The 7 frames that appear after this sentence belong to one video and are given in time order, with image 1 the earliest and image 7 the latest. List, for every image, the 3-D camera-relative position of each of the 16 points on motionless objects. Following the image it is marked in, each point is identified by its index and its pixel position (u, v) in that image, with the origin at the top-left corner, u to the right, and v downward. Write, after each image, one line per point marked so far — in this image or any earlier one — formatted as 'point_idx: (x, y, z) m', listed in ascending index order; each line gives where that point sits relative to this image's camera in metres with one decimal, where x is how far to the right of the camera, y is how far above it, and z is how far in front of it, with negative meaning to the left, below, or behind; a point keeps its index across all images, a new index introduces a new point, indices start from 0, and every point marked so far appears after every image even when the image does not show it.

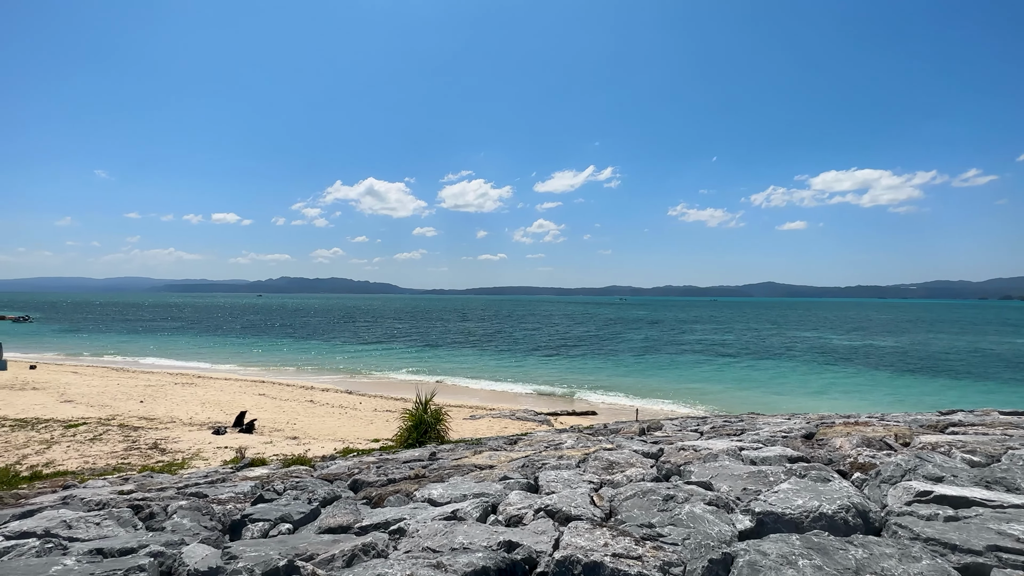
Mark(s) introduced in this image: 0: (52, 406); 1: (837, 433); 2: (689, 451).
0: (-16.9, -4.3, +17.3) m
1: (+4.5, -2.0, +6.5) m
2: (+2.2, -2.0, +5.9) m
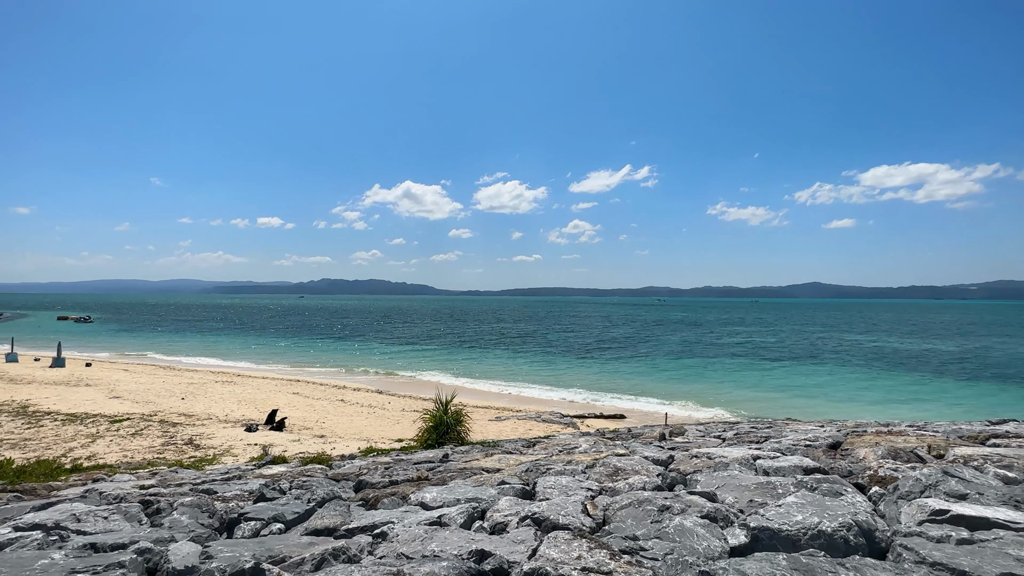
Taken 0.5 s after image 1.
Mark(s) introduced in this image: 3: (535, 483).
0: (-16.0, -4.4, +18.3) m
1: (+4.6, -2.0, +6.1) m
2: (+2.2, -2.1, +5.7) m
3: (+0.2, -1.9, +4.5) m
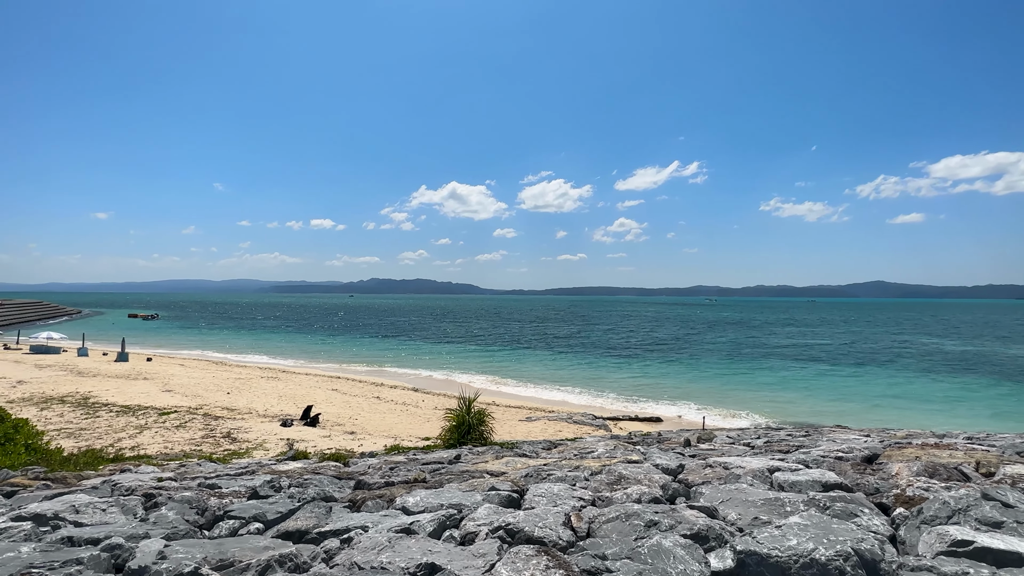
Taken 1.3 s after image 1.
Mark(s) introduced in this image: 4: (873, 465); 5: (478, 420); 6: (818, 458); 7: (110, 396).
0: (-14.8, -4.4, +19.5) m
1: (+4.6, -2.0, +5.5) m
2: (+2.3, -2.0, +5.3) m
3: (+0.1, -1.9, +4.3) m
4: (+4.0, -1.9, +5.2) m
5: (-0.8, -3.2, +11.3) m
6: (+3.8, -2.1, +5.9) m
7: (-16.1, -4.3, +18.8) m
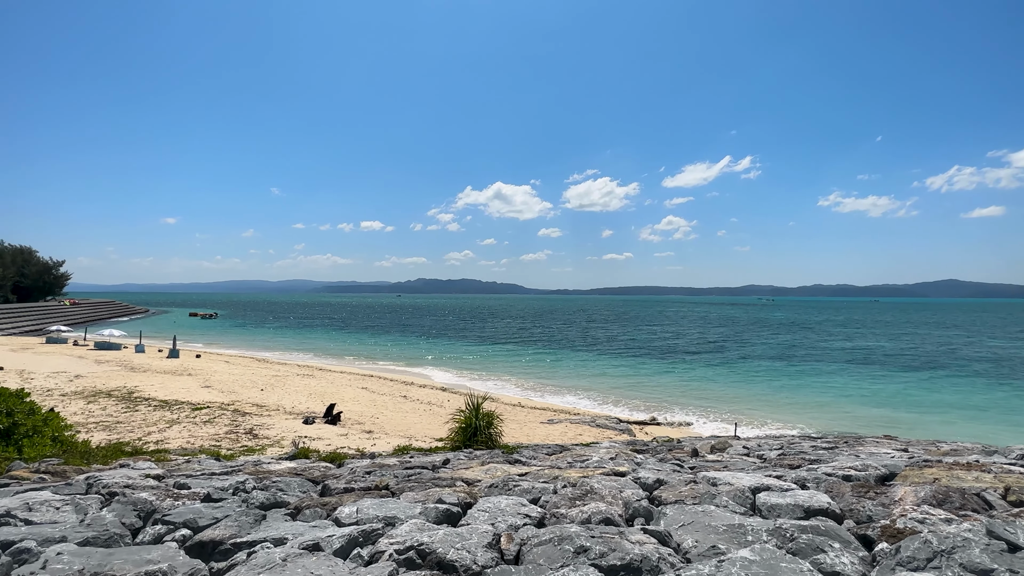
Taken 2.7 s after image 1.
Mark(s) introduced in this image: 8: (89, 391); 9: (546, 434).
0: (-13.9, -4.5, +20.5) m
1: (+4.3, -2.0, +4.9) m
2: (+1.9, -2.0, +4.9) m
3: (-0.3, -1.9, +4.1) m
4: (+3.6, -1.9, +4.6) m
5: (-0.6, -3.2, +11.1) m
6: (+3.5, -2.1, +5.3) m
7: (-15.2, -4.4, +19.9) m
8: (-17.4, -4.2, +19.3) m
9: (+1.0, -4.7, +15.1) m
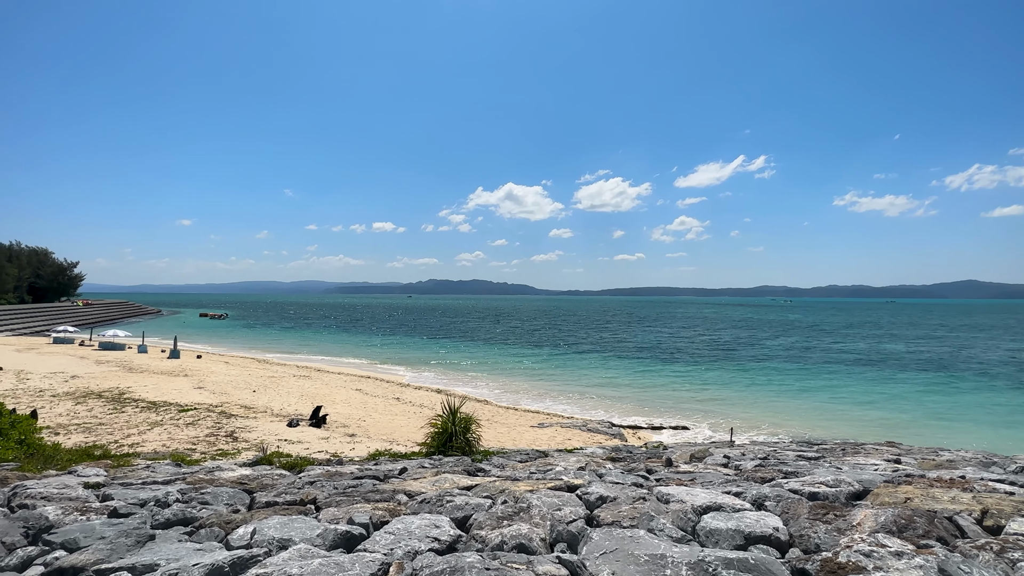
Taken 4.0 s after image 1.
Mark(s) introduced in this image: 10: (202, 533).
0: (-14.2, -4.5, +20.4) m
1: (+3.6, -2.0, +4.5) m
2: (+1.3, -2.1, +4.5) m
3: (-1.0, -1.9, +3.8) m
4: (+2.9, -2.0, +4.2) m
5: (-1.1, -3.2, +10.8) m
6: (+2.9, -2.1, +4.9) m
7: (-15.5, -4.4, +19.8) m
8: (-17.7, -4.3, +19.3) m
9: (+0.6, -4.7, +14.7) m
10: (-2.4, -1.9, +3.6) m
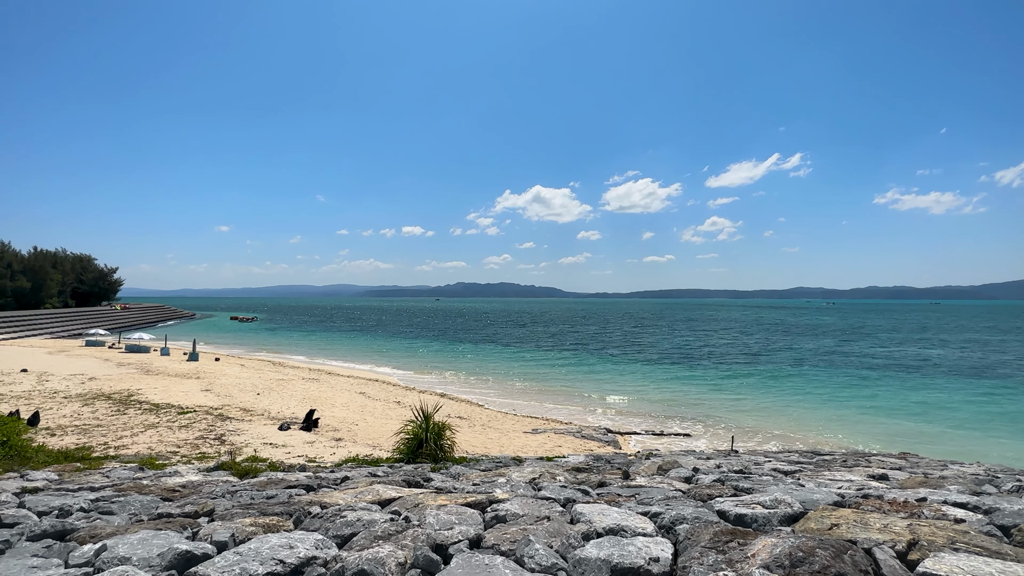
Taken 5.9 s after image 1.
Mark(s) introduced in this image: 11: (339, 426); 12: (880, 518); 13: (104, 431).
0: (-14.3, -4.7, +20.9) m
1: (+2.7, -2.0, +4.1) m
2: (+0.3, -2.1, +4.2) m
3: (-2.0, -1.9, +3.6) m
4: (+2.0, -2.0, +3.8) m
5: (-1.7, -3.3, +10.6) m
6: (+1.9, -2.2, +4.5) m
7: (-15.6, -4.6, +20.4) m
8: (-17.9, -4.5, +20.0) m
9: (+0.2, -4.8, +14.4) m
10: (-3.4, -1.9, +3.5) m
11: (-6.0, -4.8, +16.3) m
12: (+3.3, -2.1, +4.2) m
13: (-12.1, -4.2, +13.9) m
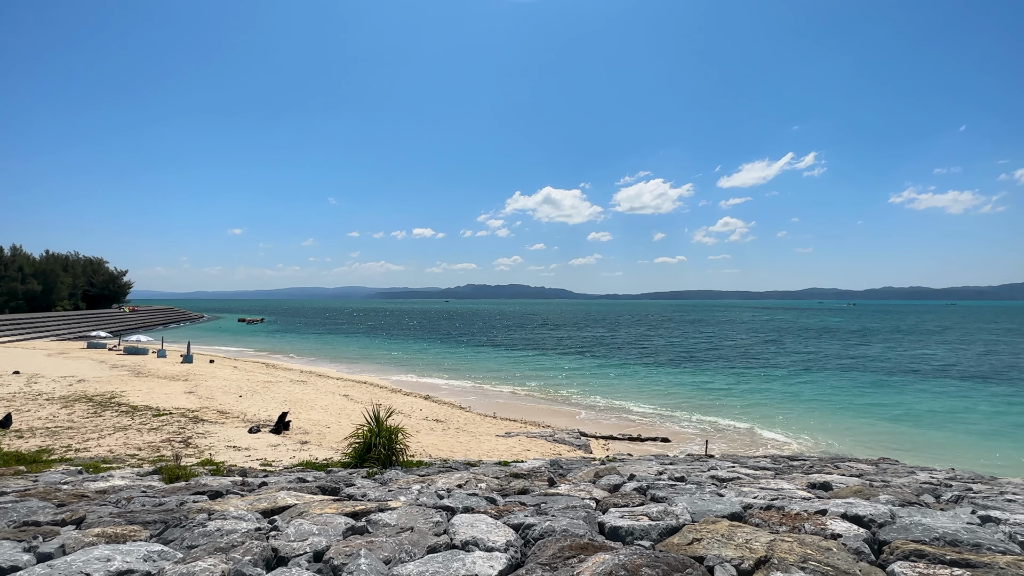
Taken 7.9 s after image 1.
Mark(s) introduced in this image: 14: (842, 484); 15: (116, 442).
0: (-15.2, -4.9, +21.1) m
1: (+1.4, -2.1, +3.9) m
2: (-0.9, -2.2, +4.1) m
3: (-3.2, -2.0, +3.5) m
4: (+0.7, -2.0, +3.7) m
5: (-2.8, -3.4, +10.5) m
6: (+0.7, -2.2, +4.4) m
7: (-16.5, -4.7, +20.6) m
8: (-18.8, -4.6, +20.2) m
9: (-0.8, -4.9, +14.3) m
10: (-4.6, -2.0, +3.5) m
11: (-7.0, -4.9, +16.3) m
12: (+2.1, -2.1, +4.0) m
13: (-13.1, -4.3, +14.1) m
14: (+5.6, -3.3, +7.8) m
15: (-11.0, -4.3, +13.2) m
